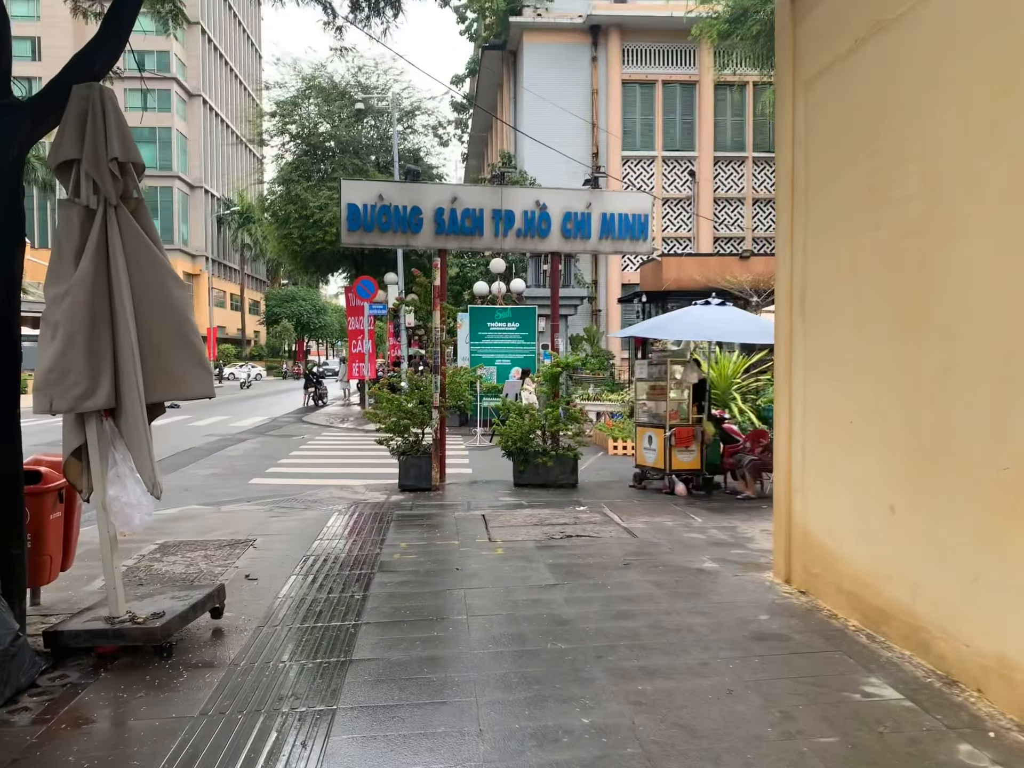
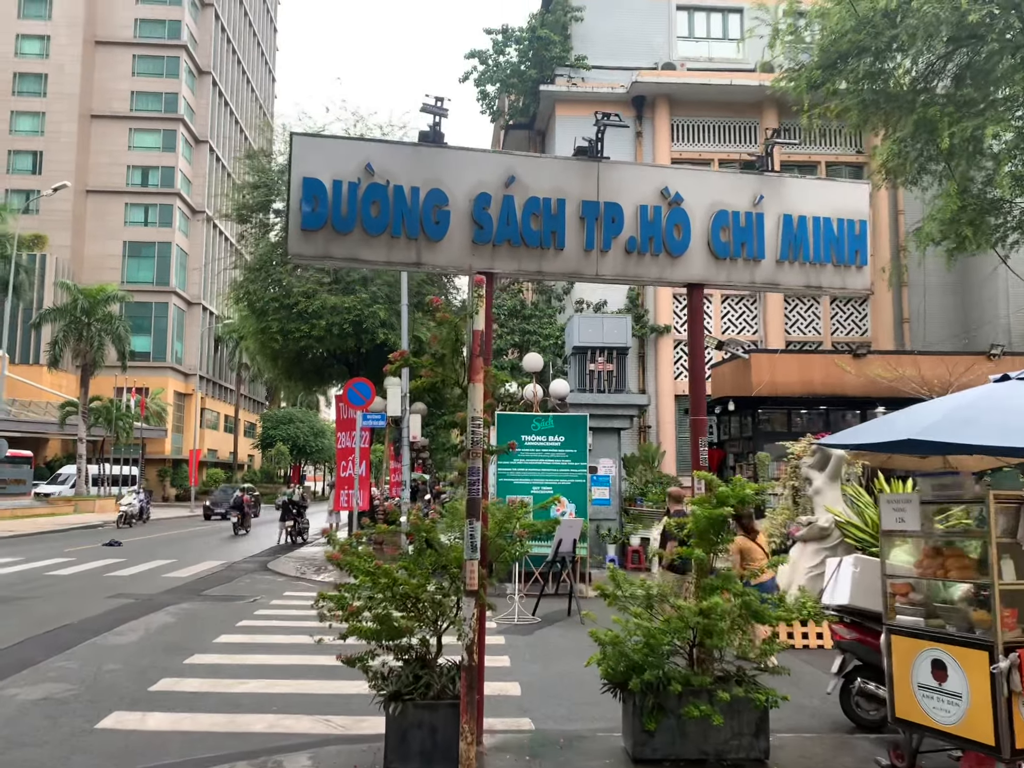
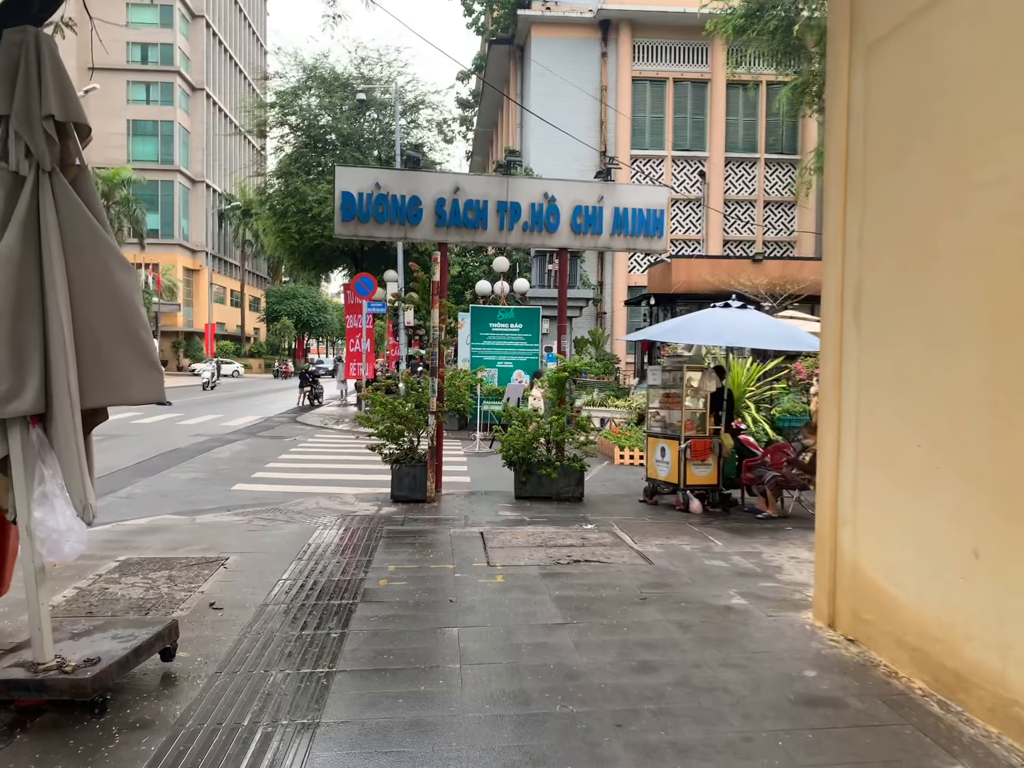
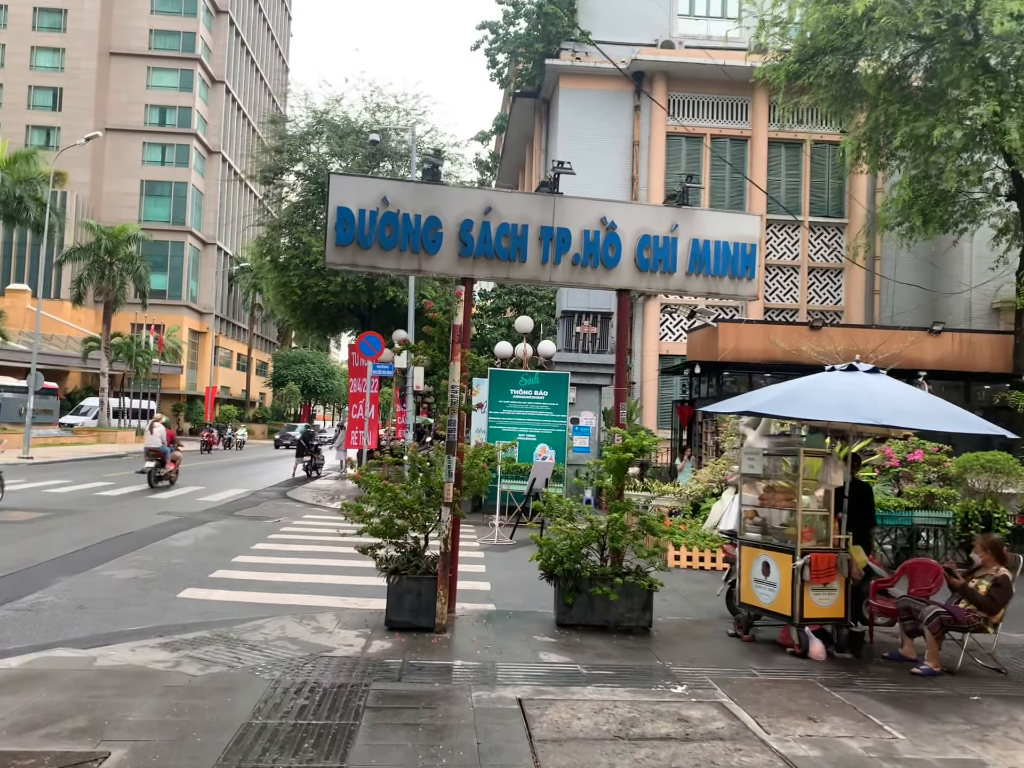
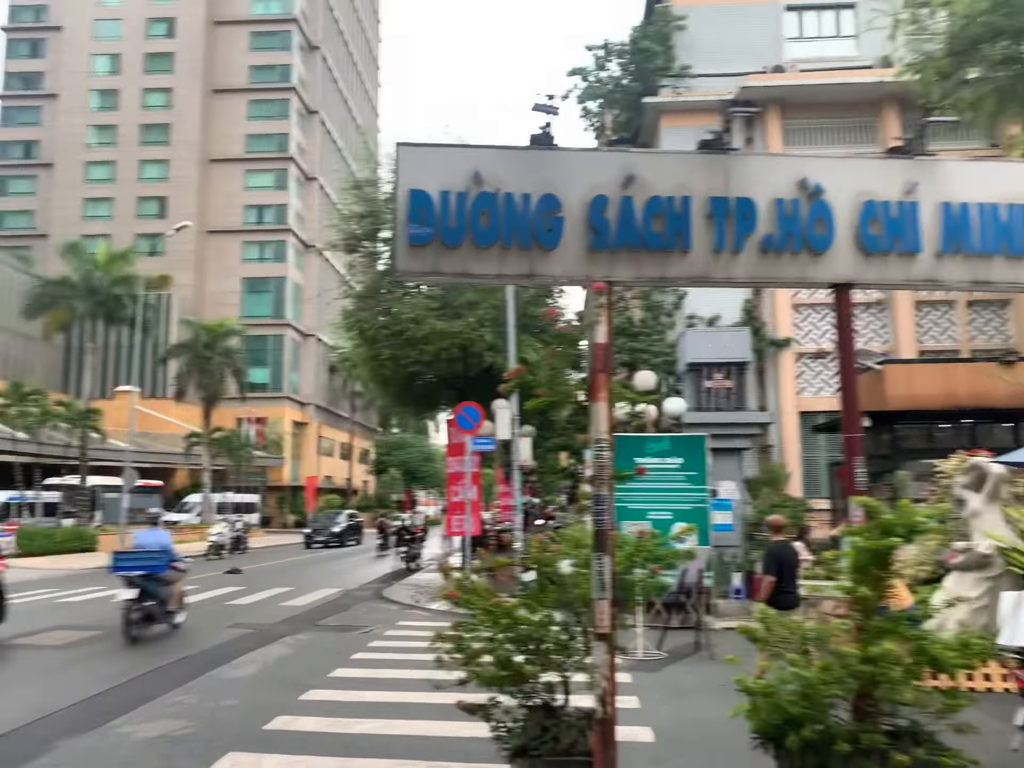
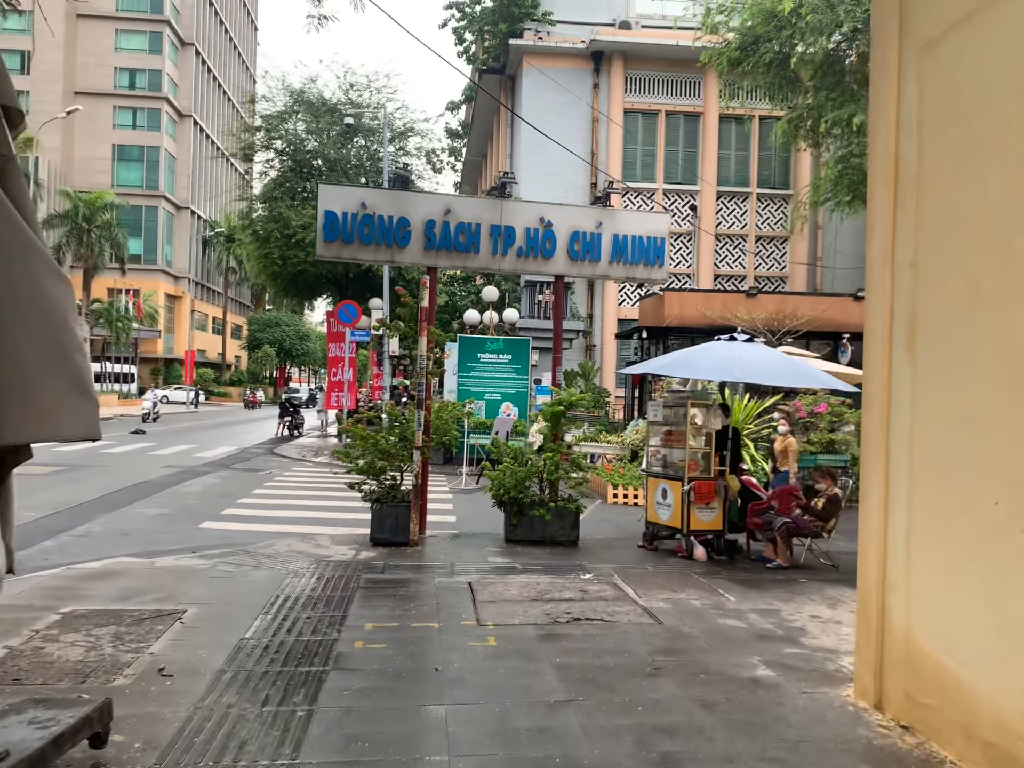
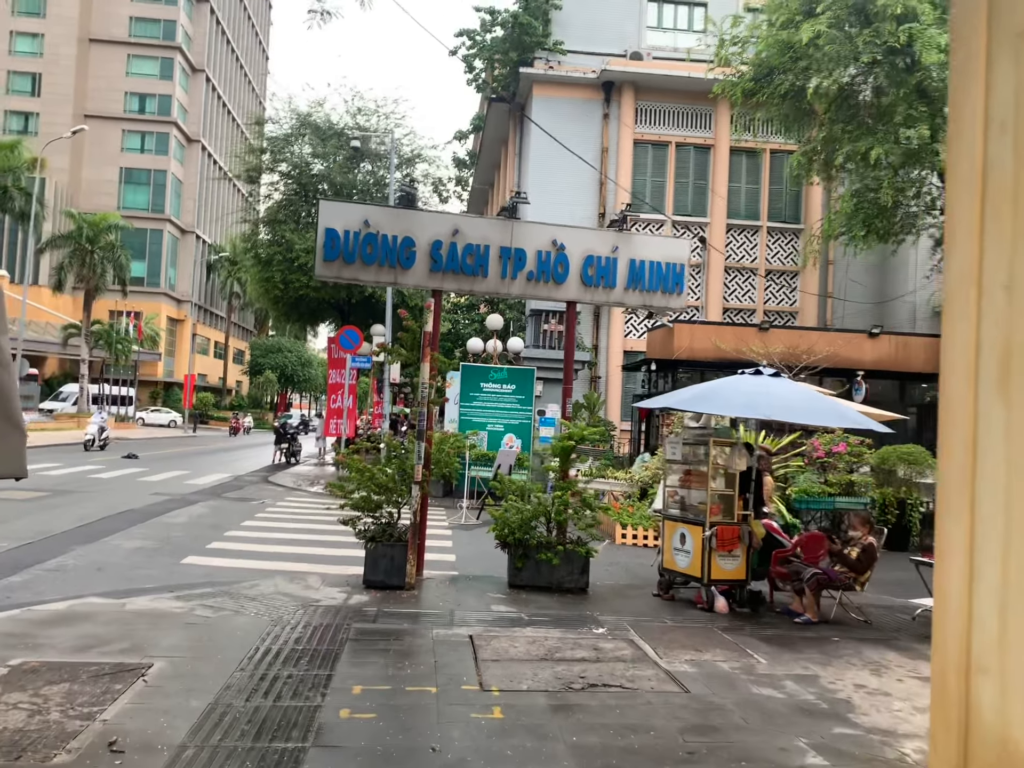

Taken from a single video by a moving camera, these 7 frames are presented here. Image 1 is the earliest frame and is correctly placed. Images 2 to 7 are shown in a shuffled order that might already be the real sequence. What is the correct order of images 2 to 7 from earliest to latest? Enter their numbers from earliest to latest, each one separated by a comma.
3, 6, 7, 4, 2, 5
